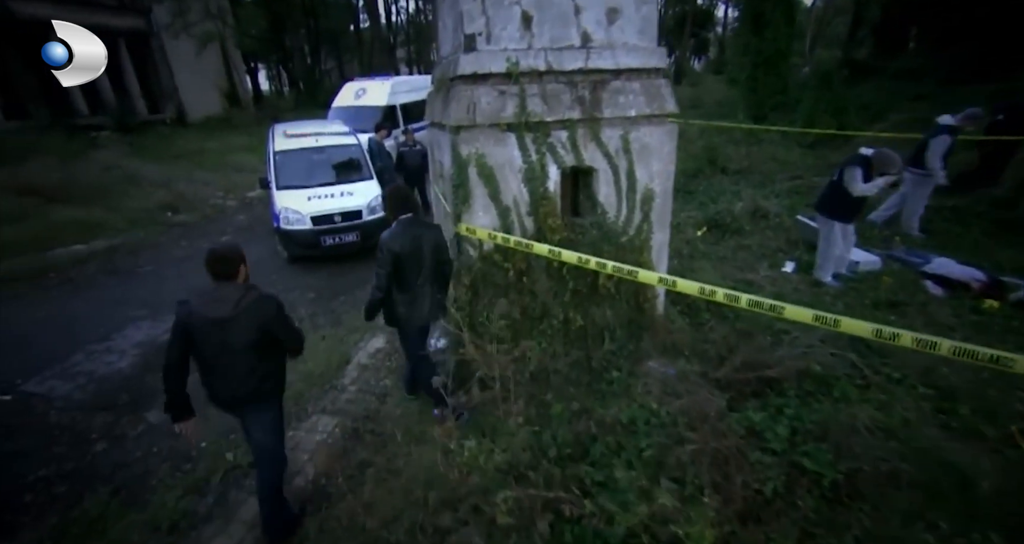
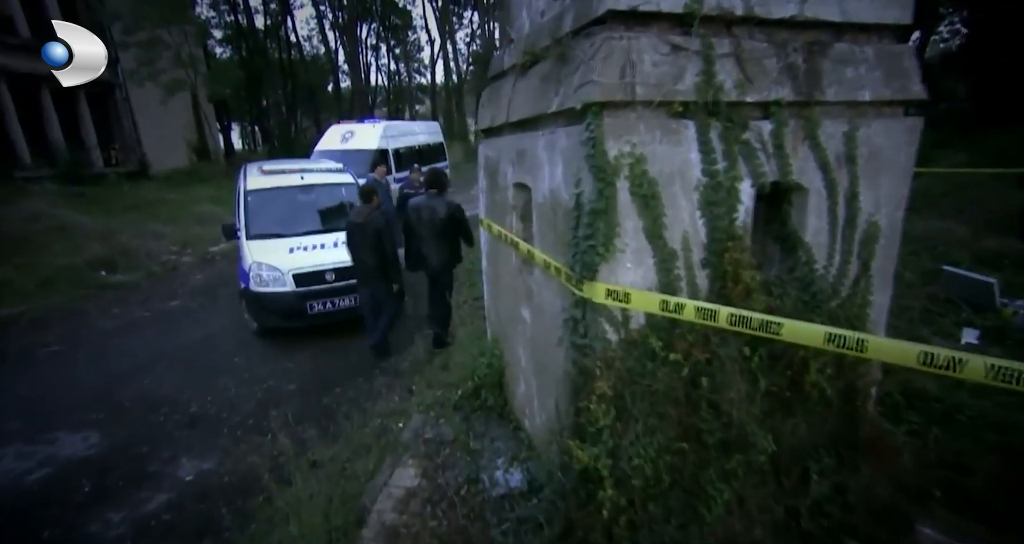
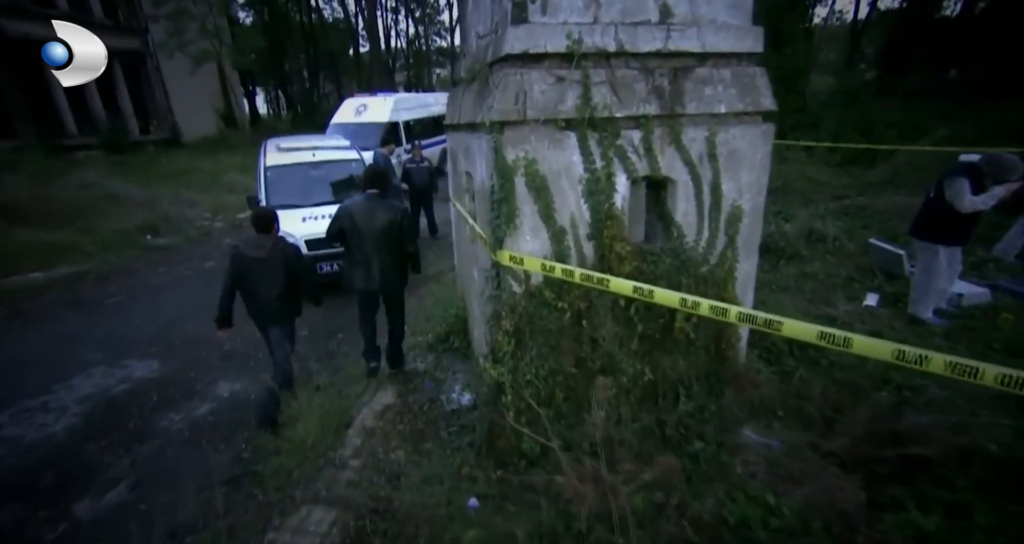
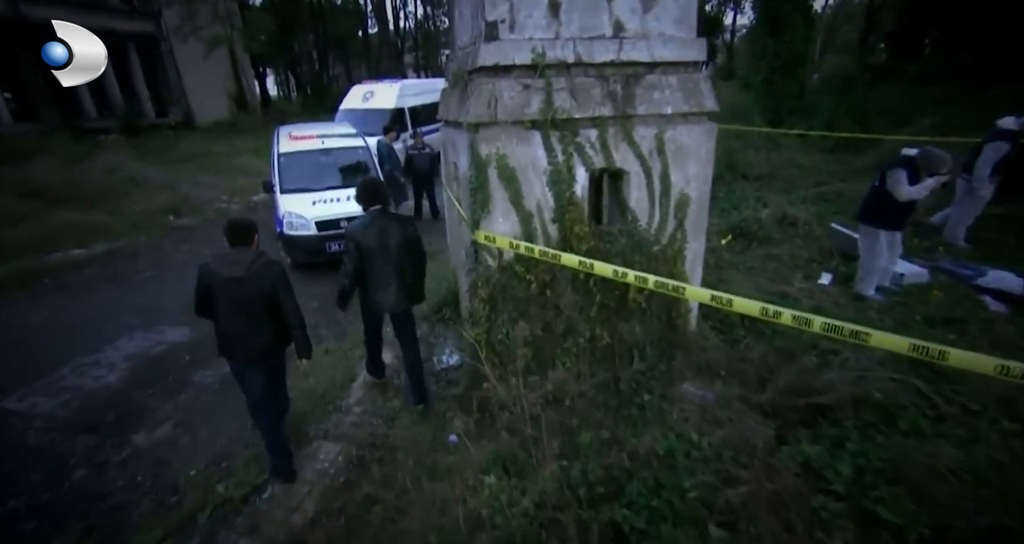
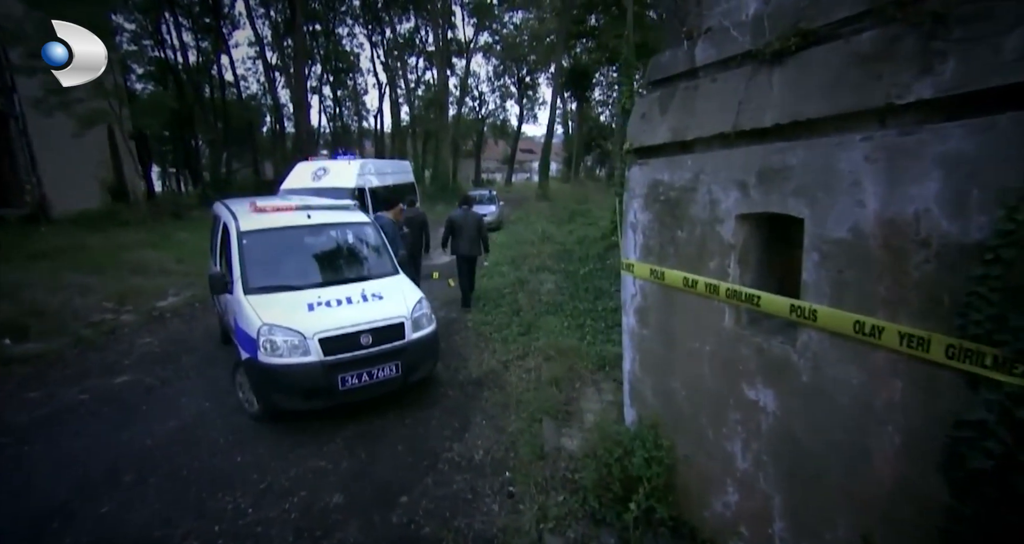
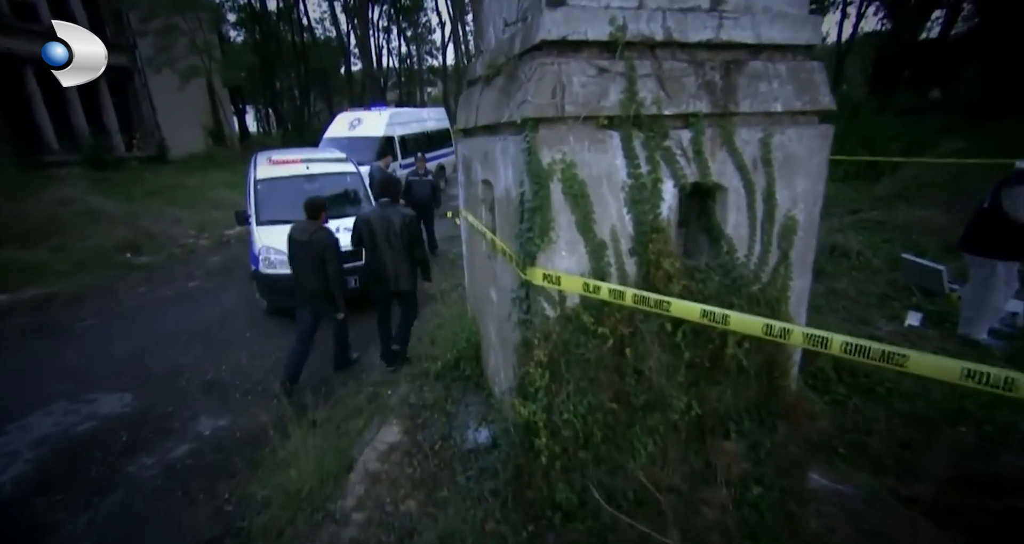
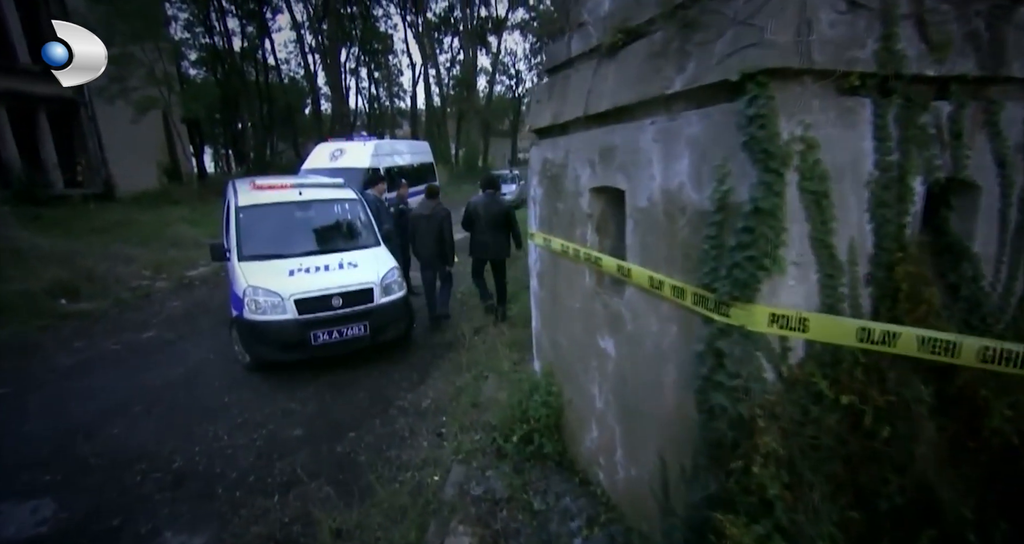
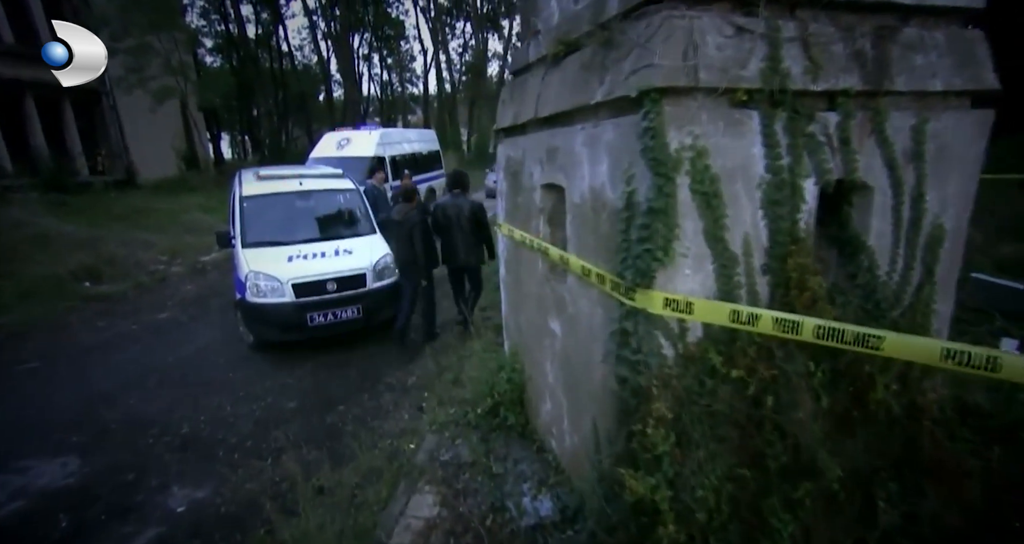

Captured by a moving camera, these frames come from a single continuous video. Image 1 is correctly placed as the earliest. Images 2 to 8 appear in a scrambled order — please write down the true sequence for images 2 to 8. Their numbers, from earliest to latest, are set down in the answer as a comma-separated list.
4, 3, 6, 2, 8, 7, 5
